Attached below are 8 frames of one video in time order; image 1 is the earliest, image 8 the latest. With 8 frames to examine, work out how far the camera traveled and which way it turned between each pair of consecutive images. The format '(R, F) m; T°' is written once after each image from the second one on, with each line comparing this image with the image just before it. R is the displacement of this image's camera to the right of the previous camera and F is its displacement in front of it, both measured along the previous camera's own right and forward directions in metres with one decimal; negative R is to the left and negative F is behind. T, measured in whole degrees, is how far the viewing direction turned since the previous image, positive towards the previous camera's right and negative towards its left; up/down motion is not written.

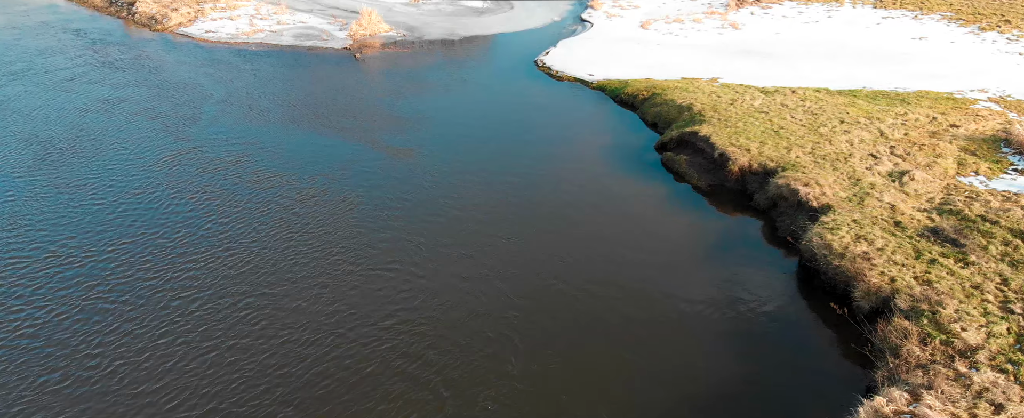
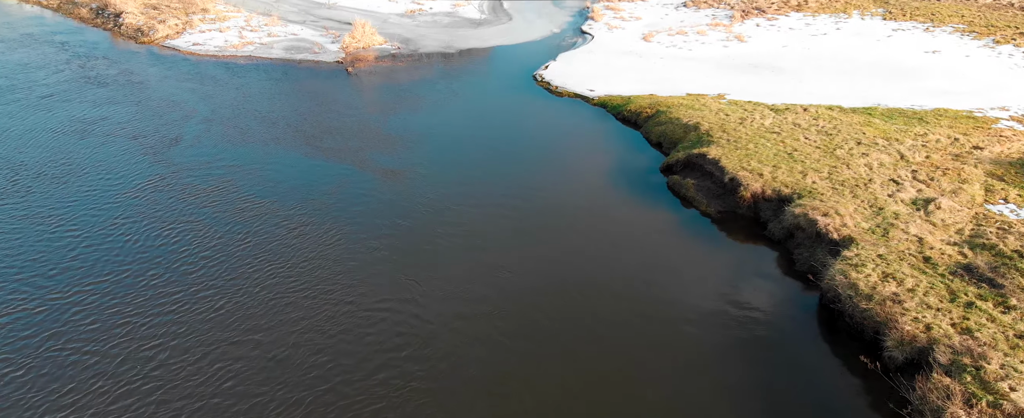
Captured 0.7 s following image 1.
(+0.1, +1.1) m; 0°
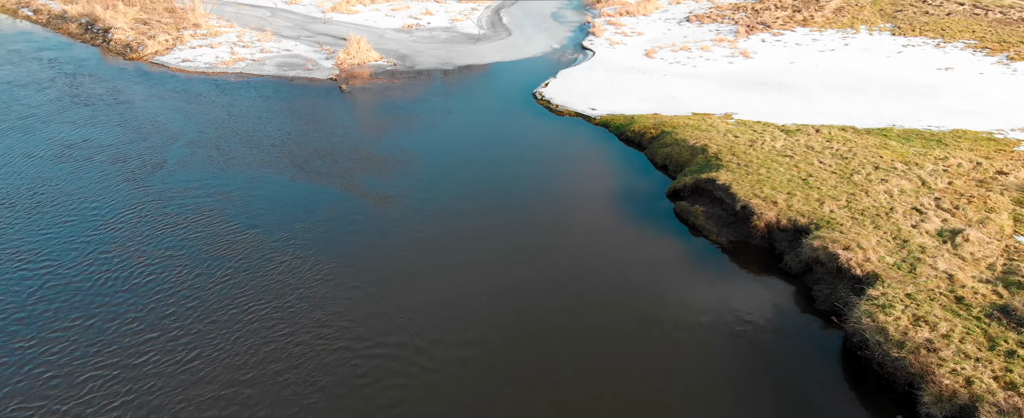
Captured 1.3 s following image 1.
(0.0, +0.9) m; 0°
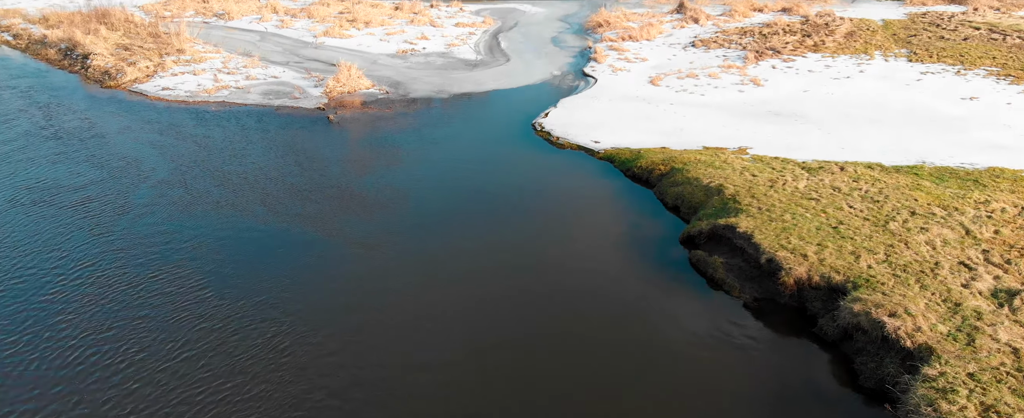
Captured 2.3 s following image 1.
(+0.1, +1.6) m; 0°
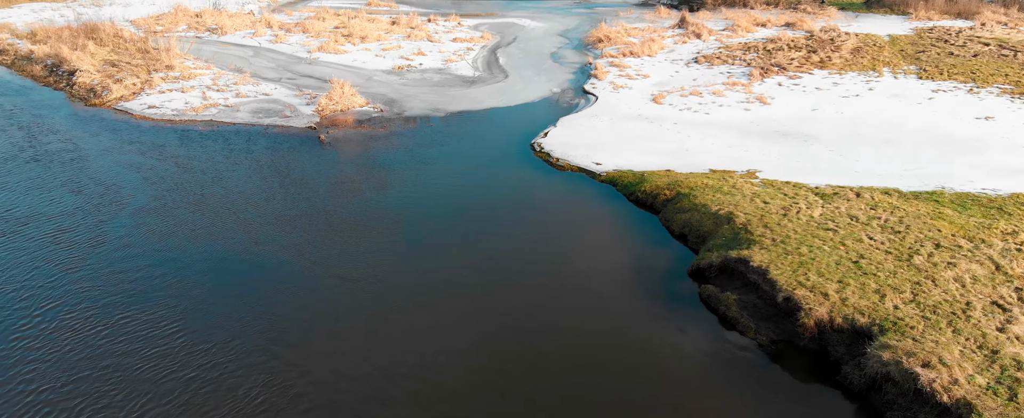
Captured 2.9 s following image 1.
(0.0, +0.9) m; 0°
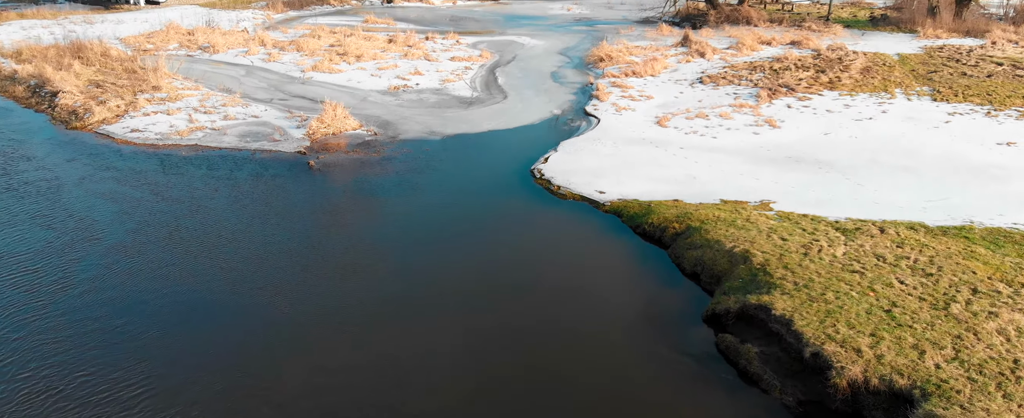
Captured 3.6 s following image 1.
(0.0, +1.1) m; 0°
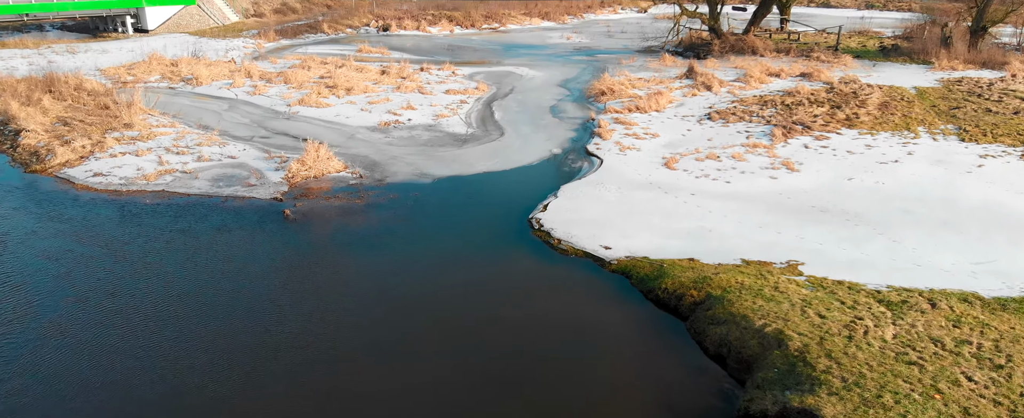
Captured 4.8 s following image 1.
(+0.1, +2.0) m; 0°
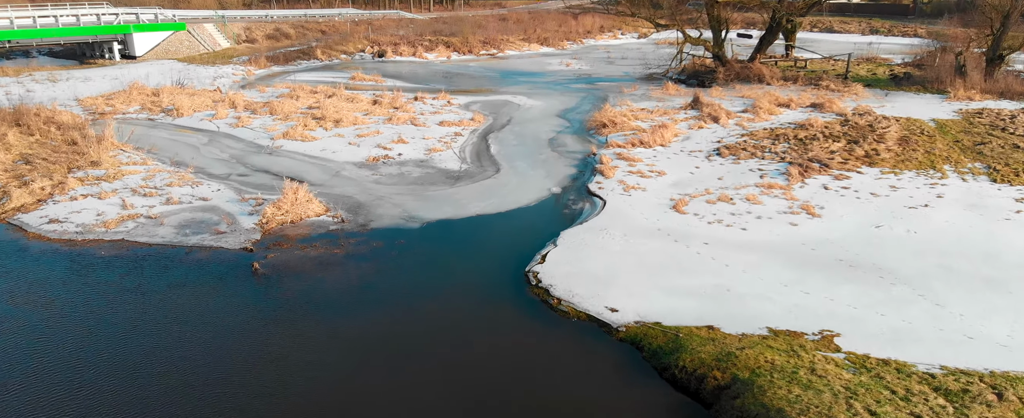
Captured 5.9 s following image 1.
(+0.1, +1.9) m; 0°
